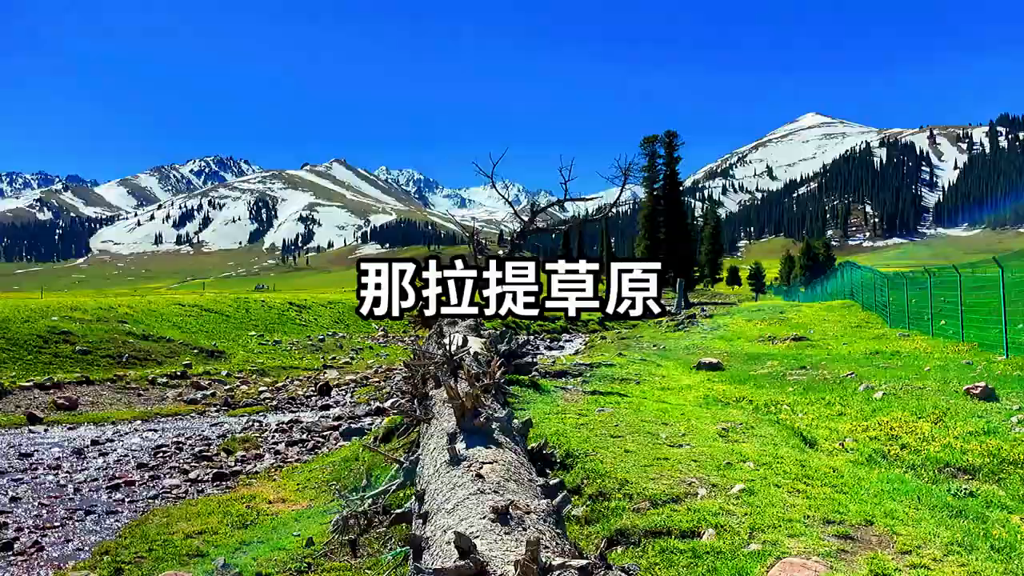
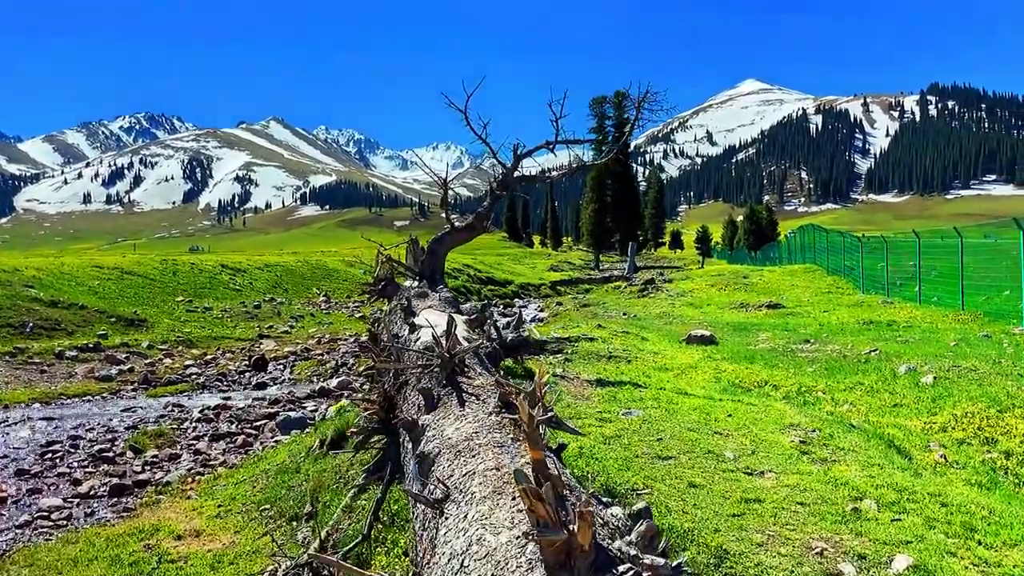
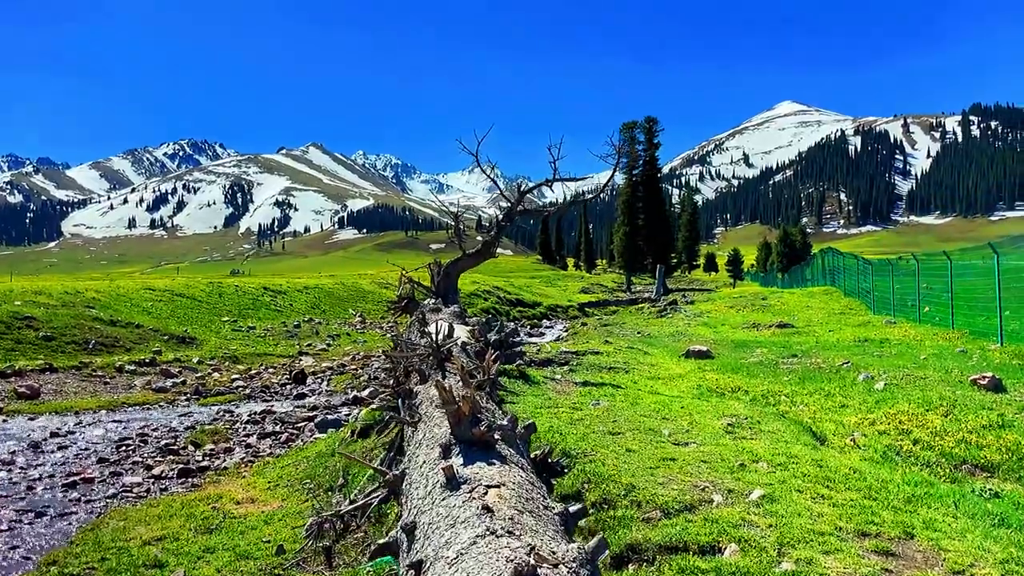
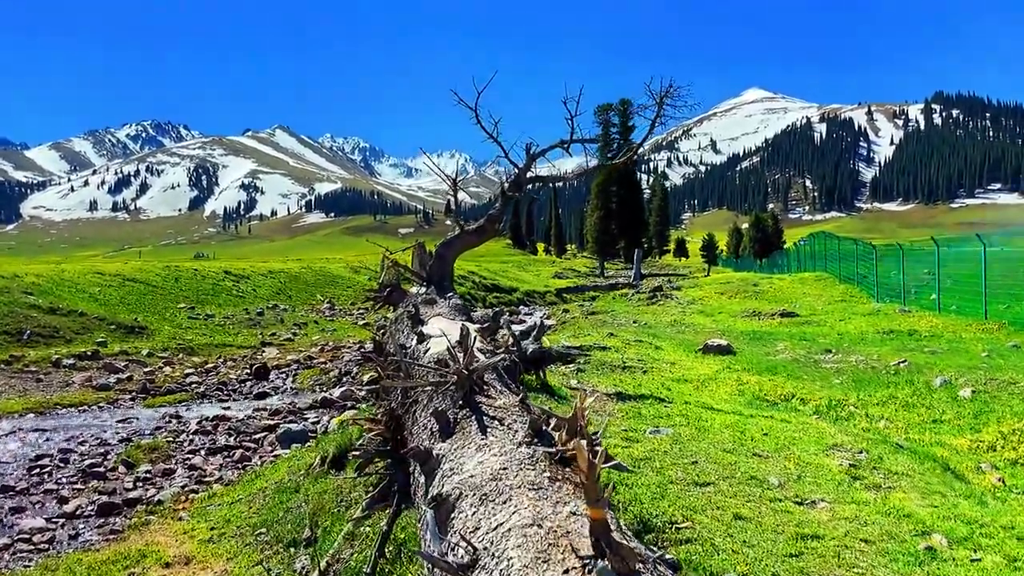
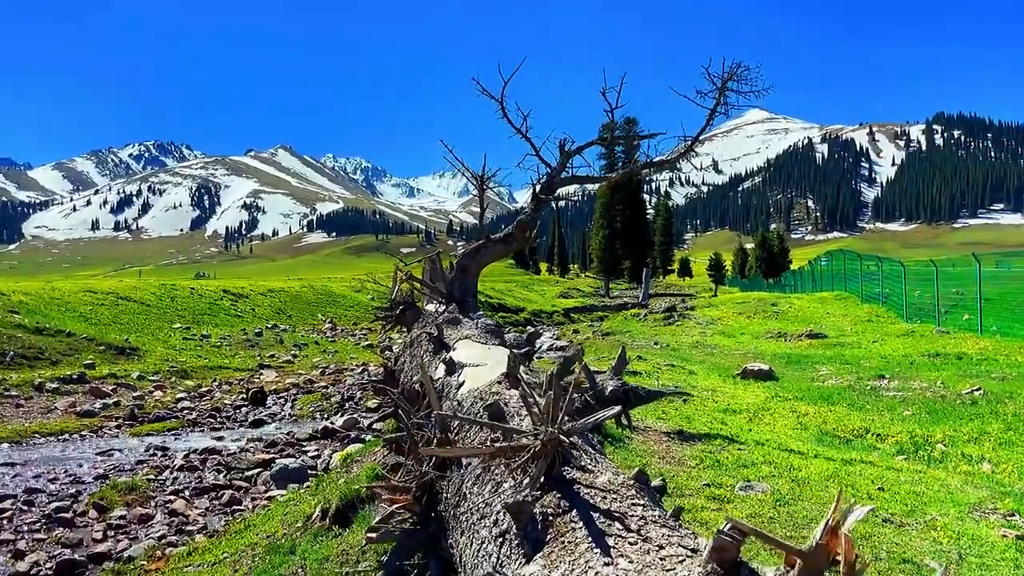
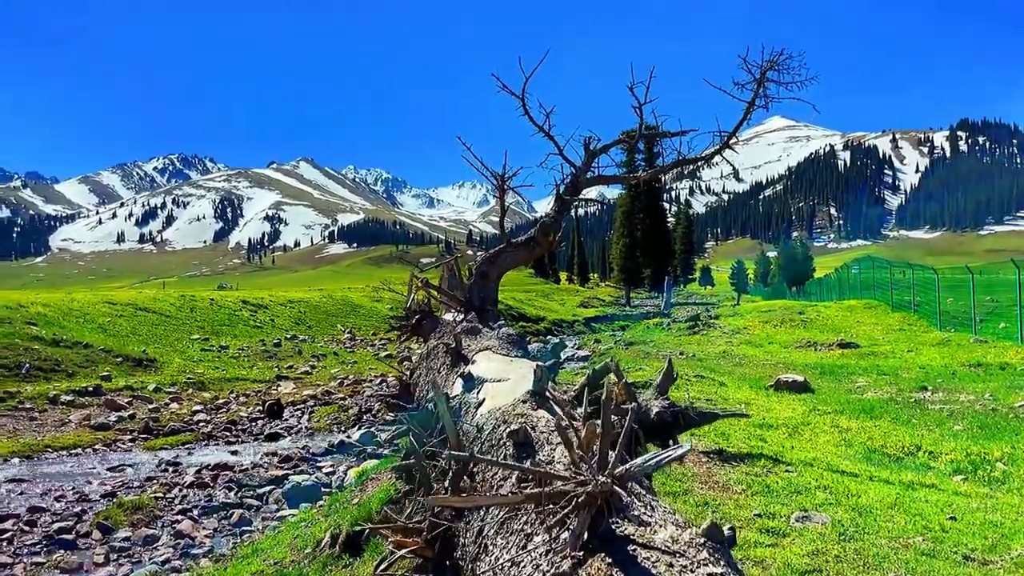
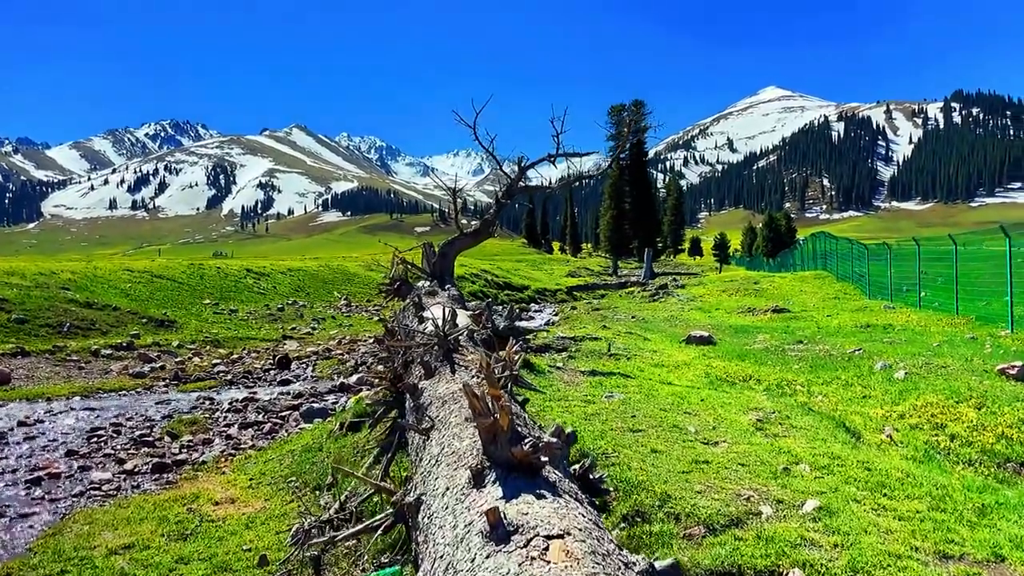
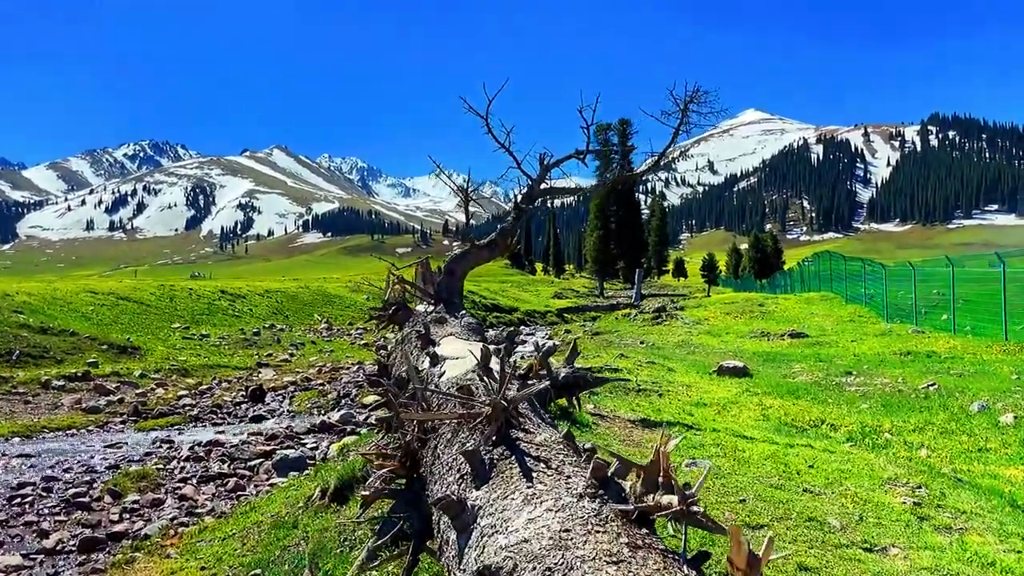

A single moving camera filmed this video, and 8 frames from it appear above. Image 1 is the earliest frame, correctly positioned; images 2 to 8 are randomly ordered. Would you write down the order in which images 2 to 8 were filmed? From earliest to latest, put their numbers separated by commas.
3, 7, 2, 4, 8, 5, 6
